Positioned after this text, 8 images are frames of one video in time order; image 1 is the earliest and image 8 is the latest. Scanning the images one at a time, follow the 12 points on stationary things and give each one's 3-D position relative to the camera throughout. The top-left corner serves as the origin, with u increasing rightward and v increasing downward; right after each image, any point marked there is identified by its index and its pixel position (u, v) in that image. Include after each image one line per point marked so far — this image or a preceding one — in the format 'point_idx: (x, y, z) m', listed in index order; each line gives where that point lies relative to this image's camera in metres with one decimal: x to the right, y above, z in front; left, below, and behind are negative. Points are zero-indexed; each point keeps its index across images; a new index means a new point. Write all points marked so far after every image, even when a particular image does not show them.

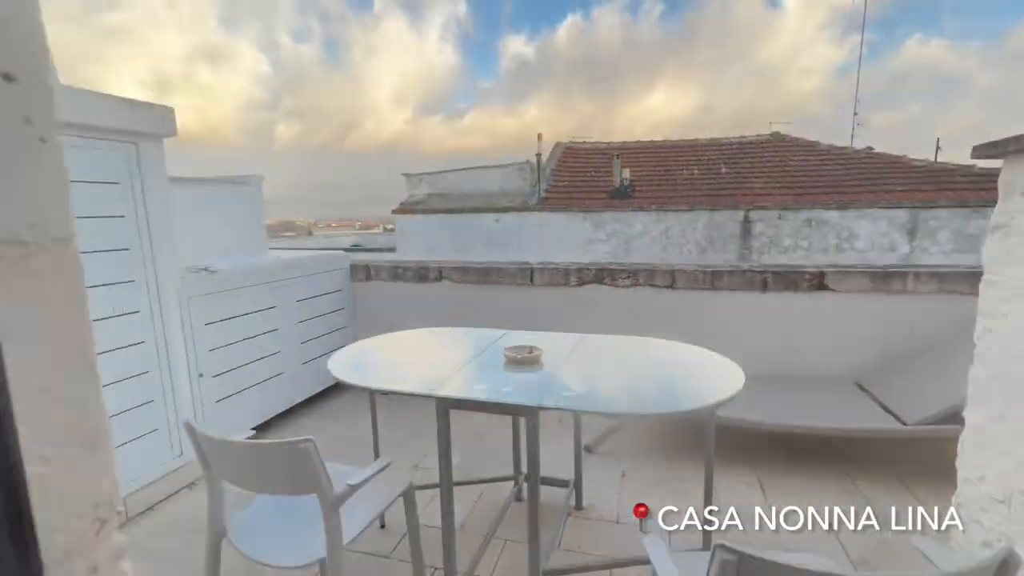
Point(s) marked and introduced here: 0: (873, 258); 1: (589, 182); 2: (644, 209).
0: (+5.9, +0.5, +7.7) m
1: (+1.6, +2.3, +10.1) m
2: (+2.4, +1.5, +8.6) m
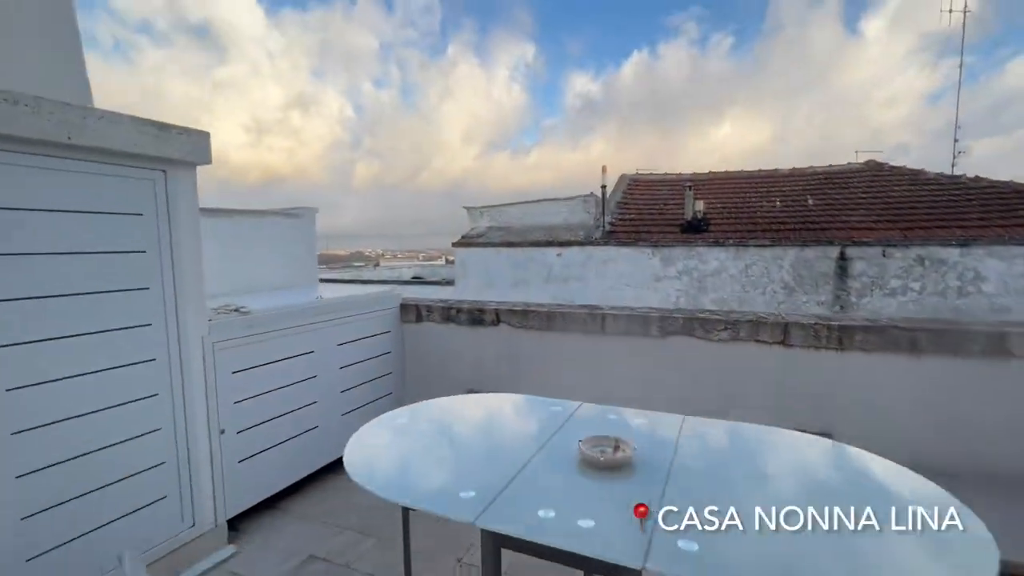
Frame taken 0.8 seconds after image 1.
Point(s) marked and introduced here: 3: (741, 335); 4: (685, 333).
0: (+6.8, -0.2, +6.5) m
1: (+2.9, +1.5, +9.5) m
2: (+3.5, +0.8, +7.9) m
3: (+1.1, -0.2, +2.3) m
4: (+0.9, -0.2, +2.4) m
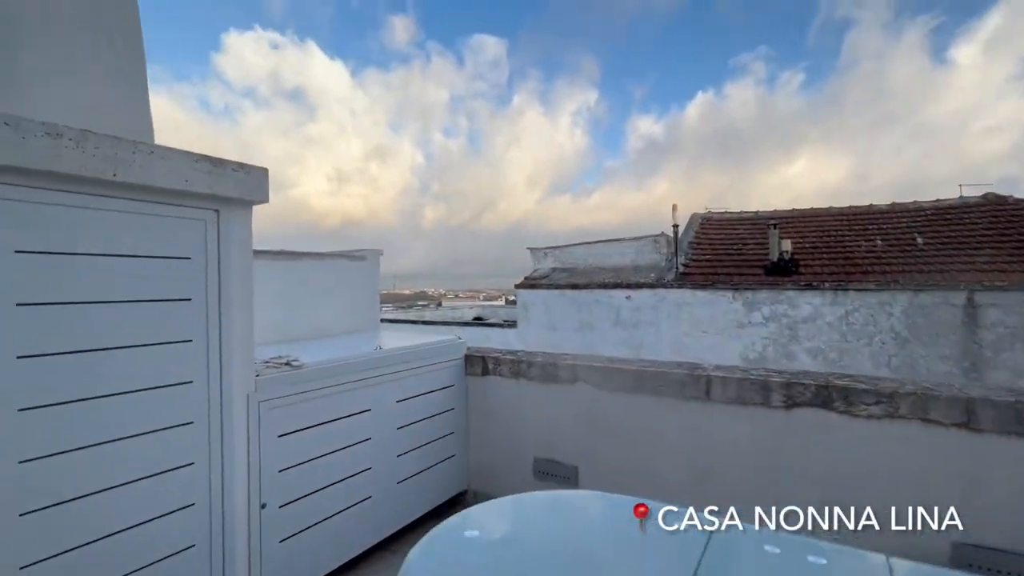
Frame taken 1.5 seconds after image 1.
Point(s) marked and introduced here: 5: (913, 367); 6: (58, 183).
0: (+7.6, -0.8, +5.1) m
1: (+4.2, +0.6, +8.8) m
2: (+4.6, 0.0, +7.1) m
3: (+1.5, -0.5, +1.8) m
4: (+1.3, -0.5, +1.9) m
5: (+5.6, -1.1, +6.6) m
6: (-1.2, +0.3, +1.3) m
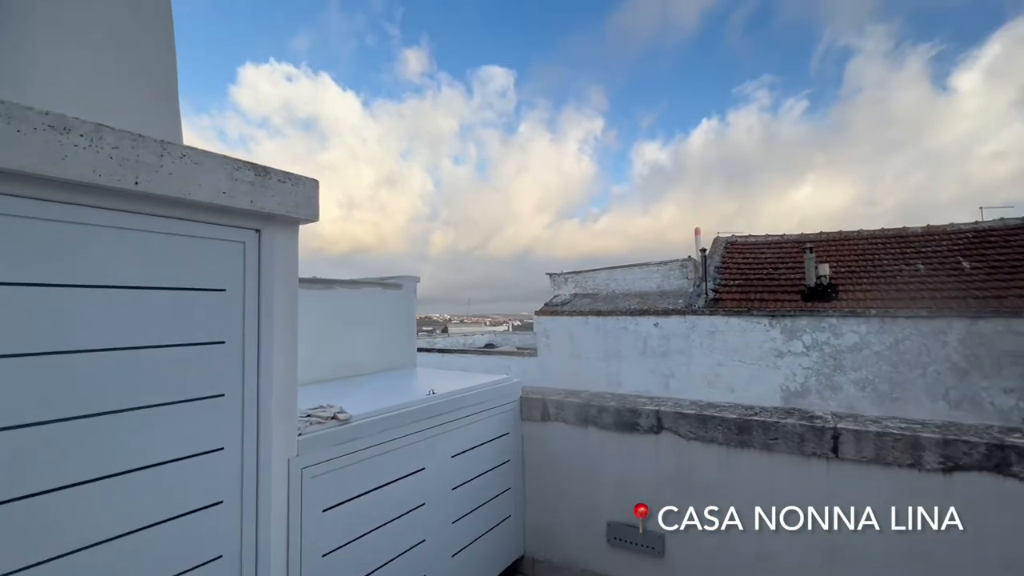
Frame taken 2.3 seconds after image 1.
0: (+8.0, -1.1, +4.7) m
1: (+4.6, +0.1, +8.5) m
2: (+5.0, -0.4, +6.7) m
3: (+1.8, -0.6, +1.4) m
4: (+1.6, -0.6, +1.5) m
5: (+6.0, -1.5, +6.1) m
6: (-0.9, +0.2, +1.0) m
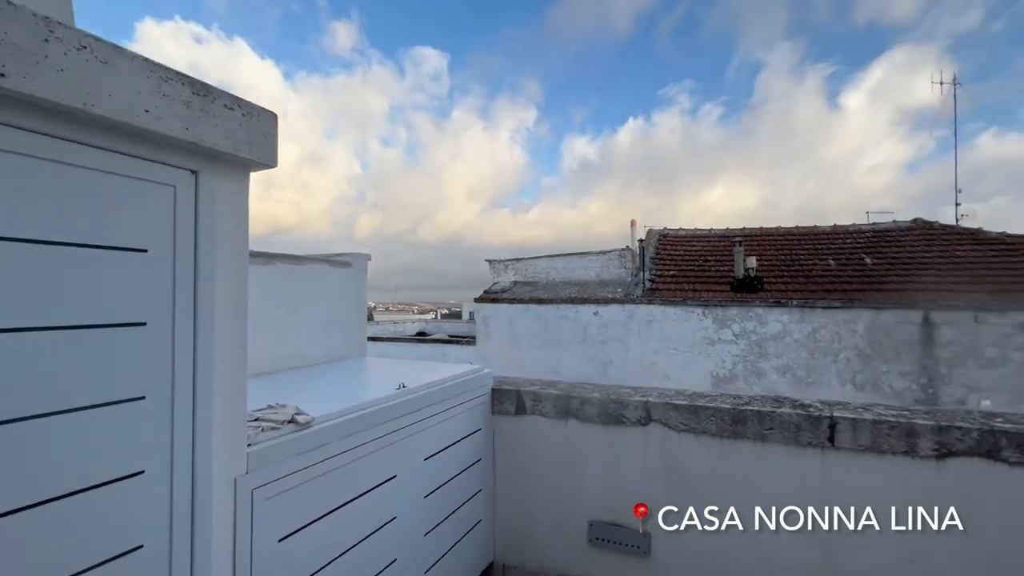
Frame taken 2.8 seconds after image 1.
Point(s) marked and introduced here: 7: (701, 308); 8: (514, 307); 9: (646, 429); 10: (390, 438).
0: (+7.4, -1.1, +5.6) m
1: (+3.6, +0.3, +8.8) m
2: (+4.1, -0.2, +7.1) m
3: (+1.8, -0.5, +1.5) m
4: (+1.5, -0.6, +1.5) m
5: (+5.2, -1.4, +6.7) m
6: (-0.8, +0.3, +0.6) m
7: (+3.1, -0.3, +7.6) m
8: (0.0, -0.4, +9.1) m
9: (+0.6, -0.6, +2.0) m
10: (-0.4, -0.5, +1.6) m
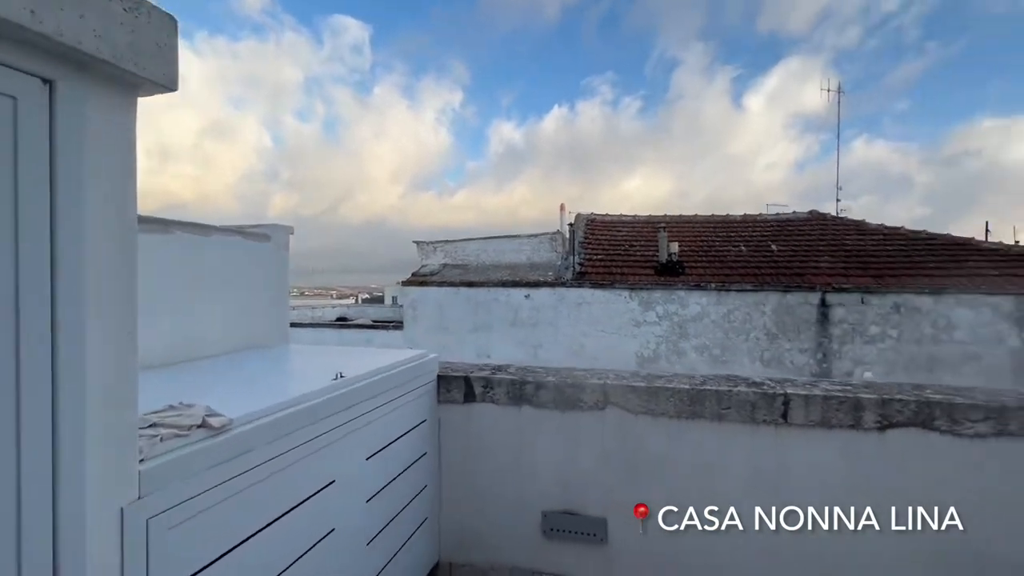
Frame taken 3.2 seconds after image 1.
0: (+6.6, -0.9, +6.6) m
1: (+2.2, +0.6, +9.1) m
2: (+3.1, 0.0, +7.6) m
3: (+1.6, -0.5, +1.6) m
4: (+1.4, -0.5, +1.6) m
5: (+4.2, -1.1, +7.4) m
6: (-0.8, +0.3, +0.3) m
7: (+2.0, -0.1, +7.8) m
8: (-1.3, 0.0, +8.8) m
9: (+0.4, -0.5, +1.9) m
10: (-0.5, -0.4, +1.4) m
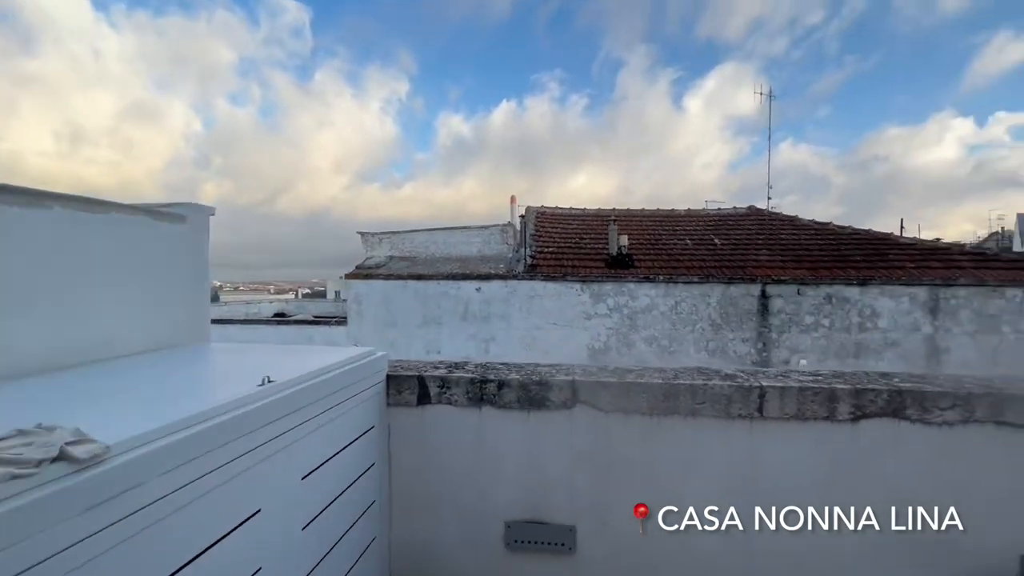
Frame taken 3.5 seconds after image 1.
0: (+5.9, -0.8, +7.1) m
1: (+1.3, +0.8, +9.1) m
2: (+2.3, +0.1, +7.7) m
3: (+1.5, -0.4, +1.6) m
4: (+1.3, -0.4, +1.6) m
5: (+3.4, -1.0, +7.6) m
6: (-0.7, +0.3, 0.0) m
7: (+1.1, +0.1, +7.8) m
8: (-2.2, +0.1, +8.4) m
9: (+0.2, -0.5, +1.7) m
10: (-0.6, -0.4, +1.1) m
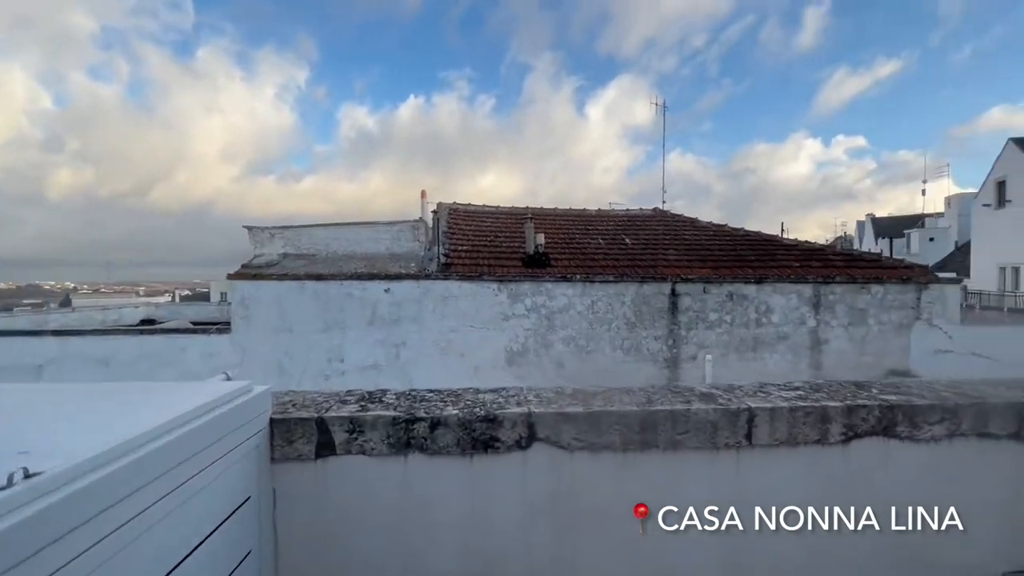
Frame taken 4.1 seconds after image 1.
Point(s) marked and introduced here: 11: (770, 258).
0: (+4.5, -0.7, +7.7) m
1: (-0.4, +0.8, +8.8) m
2: (+0.9, +0.1, +7.6) m
3: (+1.3, -0.4, +1.4) m
4: (+1.1, -0.4, +1.4) m
5: (+2.1, -1.0, +7.7) m
6: (-0.6, +0.3, -0.5) m
7: (-0.2, +0.1, +7.5) m
8: (-3.6, +0.1, +7.4) m
9: (0.0, -0.5, +1.3) m
10: (-0.7, -0.4, +0.6) m
11: (+4.8, +0.6, +8.8) m
